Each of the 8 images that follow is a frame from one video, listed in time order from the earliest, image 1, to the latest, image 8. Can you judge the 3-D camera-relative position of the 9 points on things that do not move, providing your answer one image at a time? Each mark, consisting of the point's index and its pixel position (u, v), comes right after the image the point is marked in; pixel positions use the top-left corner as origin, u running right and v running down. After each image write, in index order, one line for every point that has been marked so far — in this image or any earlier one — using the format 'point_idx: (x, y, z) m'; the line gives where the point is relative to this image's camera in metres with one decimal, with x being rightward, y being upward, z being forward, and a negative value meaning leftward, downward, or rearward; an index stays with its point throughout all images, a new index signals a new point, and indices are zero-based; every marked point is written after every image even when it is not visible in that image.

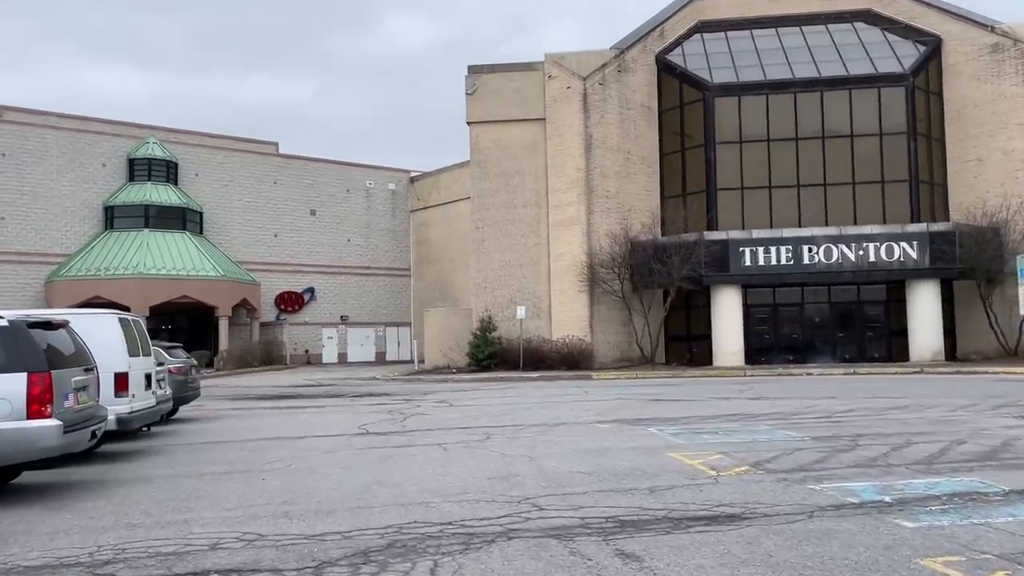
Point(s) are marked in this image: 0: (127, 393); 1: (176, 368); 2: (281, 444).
0: (-5.5, -1.5, +11.8) m
1: (-7.0, -1.7, +17.1) m
2: (-3.7, -2.5, +13.2) m
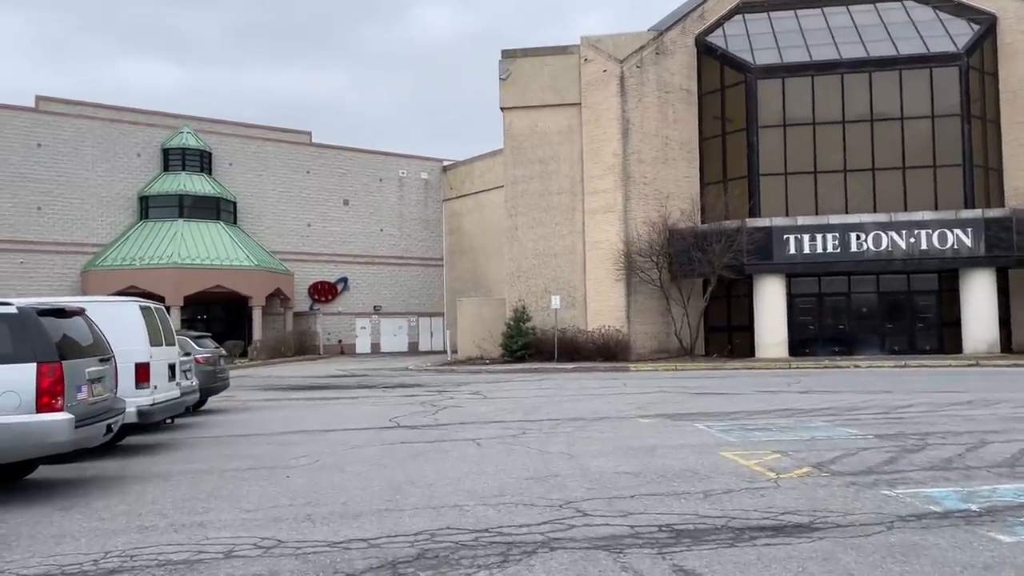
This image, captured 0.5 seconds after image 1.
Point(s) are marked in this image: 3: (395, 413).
0: (-5.0, -1.3, +11.2) m
1: (-6.3, -1.4, +16.7) m
2: (-3.1, -2.3, +12.6) m
3: (-2.3, -2.5, +16.0) m
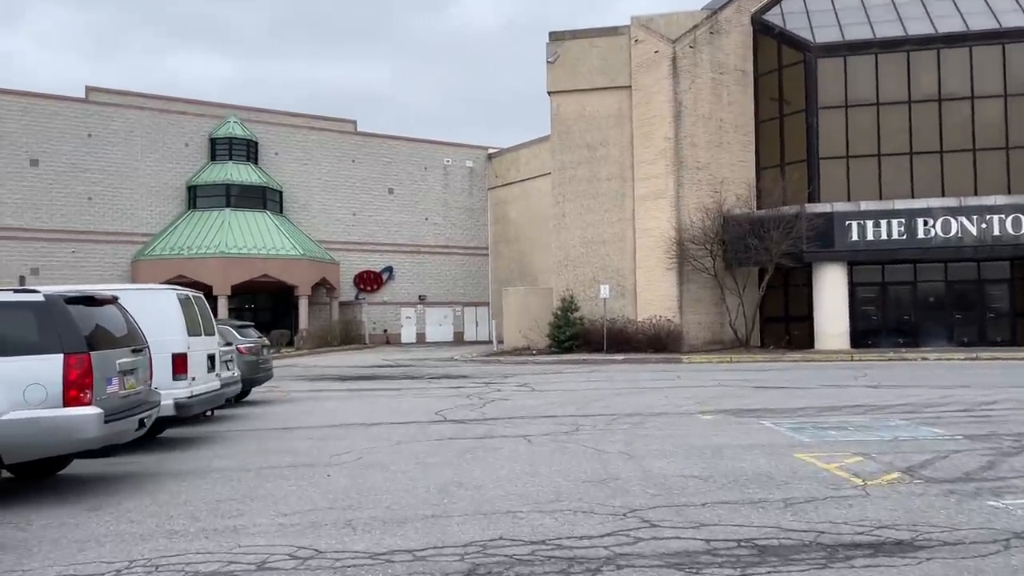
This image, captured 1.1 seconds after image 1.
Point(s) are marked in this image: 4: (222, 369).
0: (-4.3, -1.1, +10.8) m
1: (-5.3, -1.2, +16.3) m
2: (-2.3, -2.1, +12.0) m
3: (-1.3, -2.2, +15.4) m
4: (-4.8, -1.3, +13.5) m
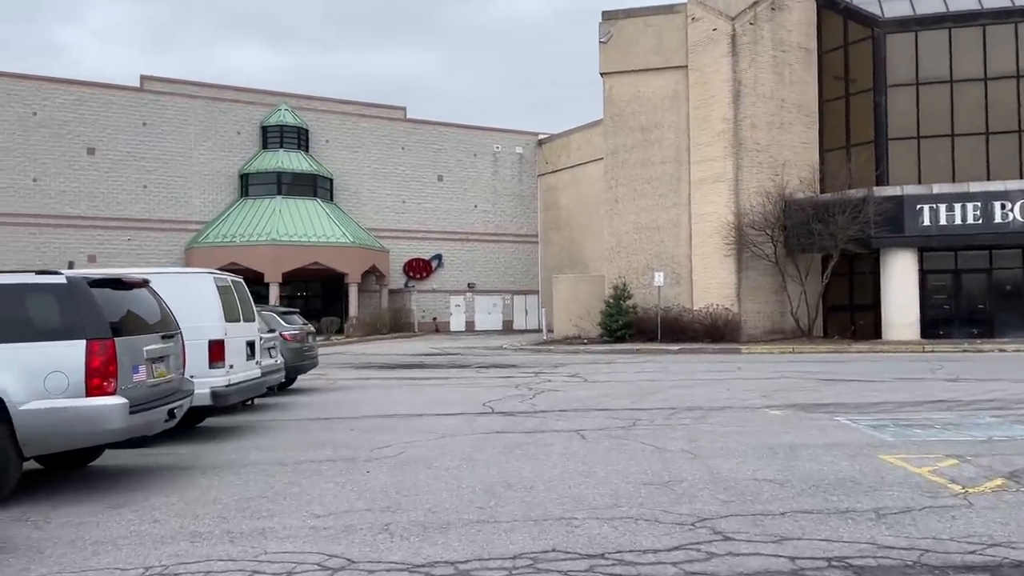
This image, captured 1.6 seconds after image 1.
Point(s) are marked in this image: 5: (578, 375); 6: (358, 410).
0: (-3.6, -0.9, +10.3) m
1: (-4.3, -0.9, +15.8) m
2: (-1.6, -1.9, +11.4) m
3: (-0.4, -2.0, +14.7) m
4: (-4.0, -1.1, +13.0) m
5: (+1.6, -2.1, +19.6) m
6: (-2.5, -2.0, +13.5) m
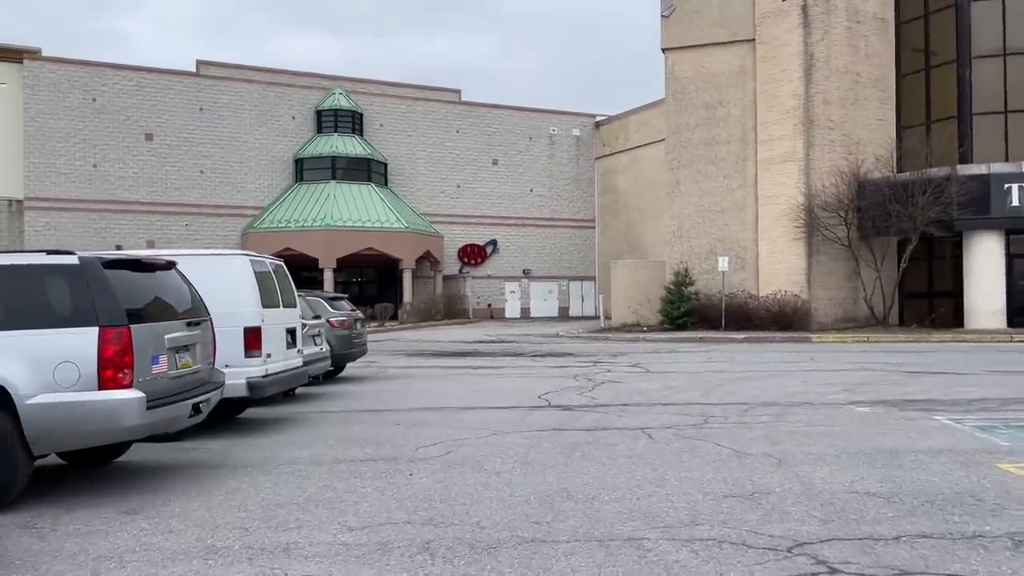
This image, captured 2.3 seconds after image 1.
0: (-3.0, -0.7, +9.6) m
1: (-3.2, -0.6, +15.2) m
2: (-0.9, -1.7, +10.6) m
3: (+0.6, -1.7, +13.8) m
4: (-3.1, -0.8, +12.4) m
5: (+2.9, -1.7, +18.5) m
6: (-1.6, -1.8, +12.8) m
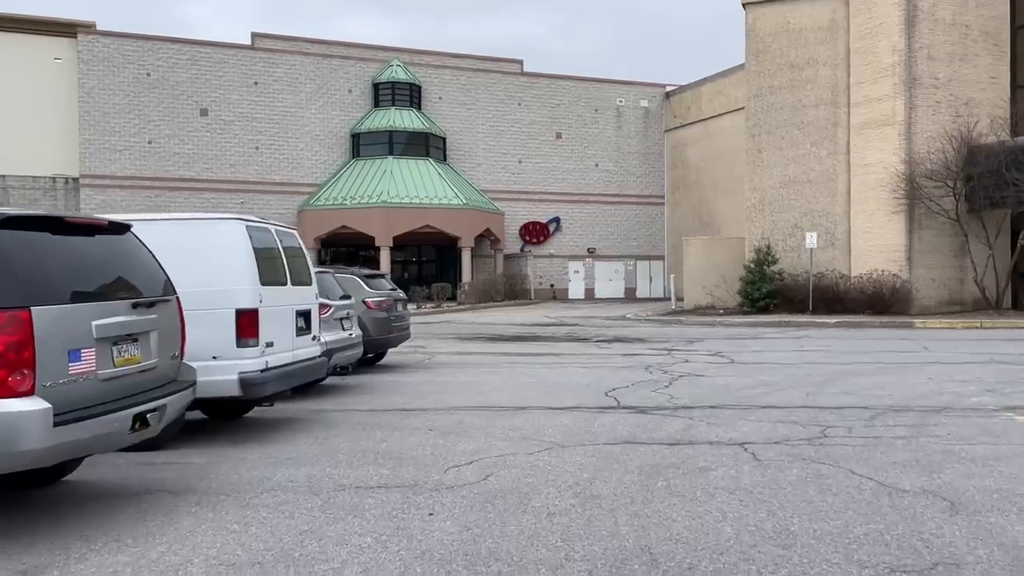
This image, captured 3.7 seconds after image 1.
0: (-2.4, -0.5, +7.7) m
1: (-2.2, -0.2, +13.3) m
2: (-0.2, -1.4, +8.6) m
3: (+1.5, -1.4, +11.6) m
4: (-2.3, -0.5, +10.5) m
5: (+4.1, -1.3, +16.2) m
6: (-0.8, -1.4, +10.8) m
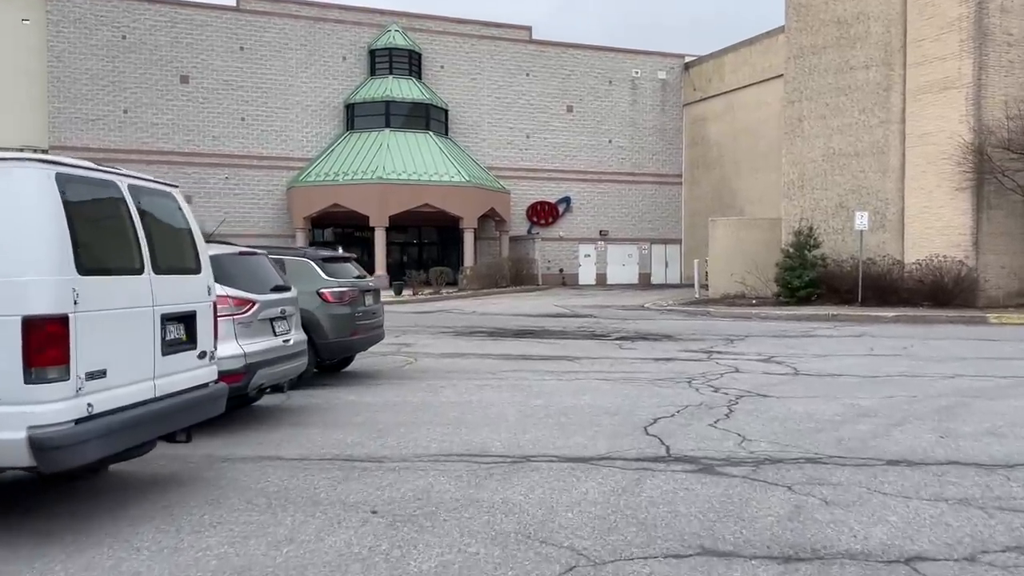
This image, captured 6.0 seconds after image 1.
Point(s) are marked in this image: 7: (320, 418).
0: (-2.4, -0.4, +4.5) m
1: (-2.2, -0.1, +10.1) m
2: (-0.3, -1.4, +5.4) m
3: (+1.5, -1.3, +8.4) m
4: (-2.3, -0.4, +7.3) m
5: (+4.2, -1.1, +12.9) m
6: (-0.8, -1.3, +7.6) m
7: (-1.9, -1.3, +8.2) m
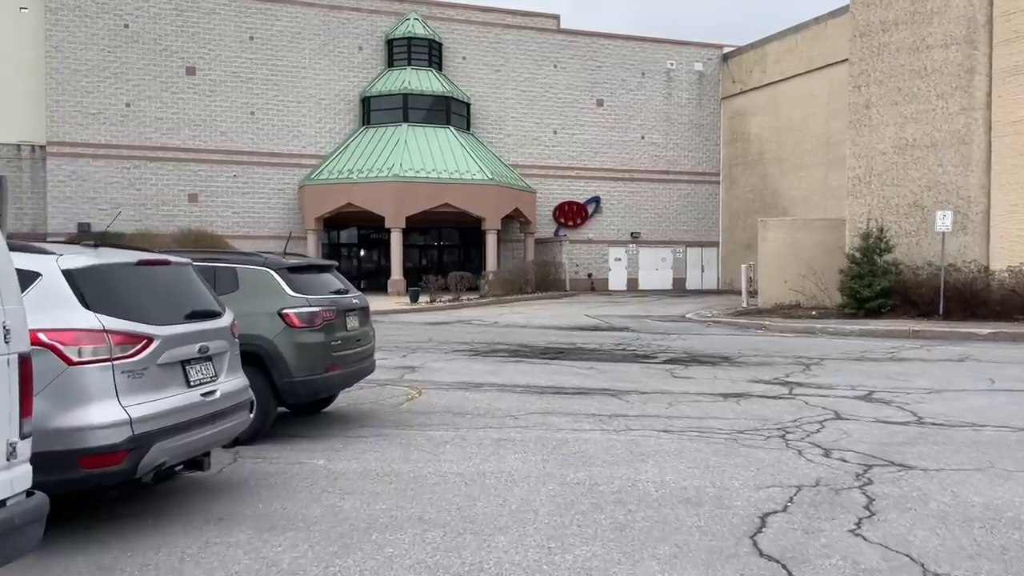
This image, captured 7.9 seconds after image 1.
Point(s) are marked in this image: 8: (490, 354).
0: (-2.3, -0.6, +1.8) m
1: (-1.9, -0.3, +7.4) m
2: (-0.1, -1.5, +2.7) m
3: (+1.7, -1.4, +5.6) m
4: (-2.1, -0.6, +4.6) m
5: (+4.5, -1.3, +10.1) m
6: (-0.7, -1.5, +4.9) m
7: (-1.7, -1.5, +5.6) m
8: (-0.4, -1.2, +14.5) m
